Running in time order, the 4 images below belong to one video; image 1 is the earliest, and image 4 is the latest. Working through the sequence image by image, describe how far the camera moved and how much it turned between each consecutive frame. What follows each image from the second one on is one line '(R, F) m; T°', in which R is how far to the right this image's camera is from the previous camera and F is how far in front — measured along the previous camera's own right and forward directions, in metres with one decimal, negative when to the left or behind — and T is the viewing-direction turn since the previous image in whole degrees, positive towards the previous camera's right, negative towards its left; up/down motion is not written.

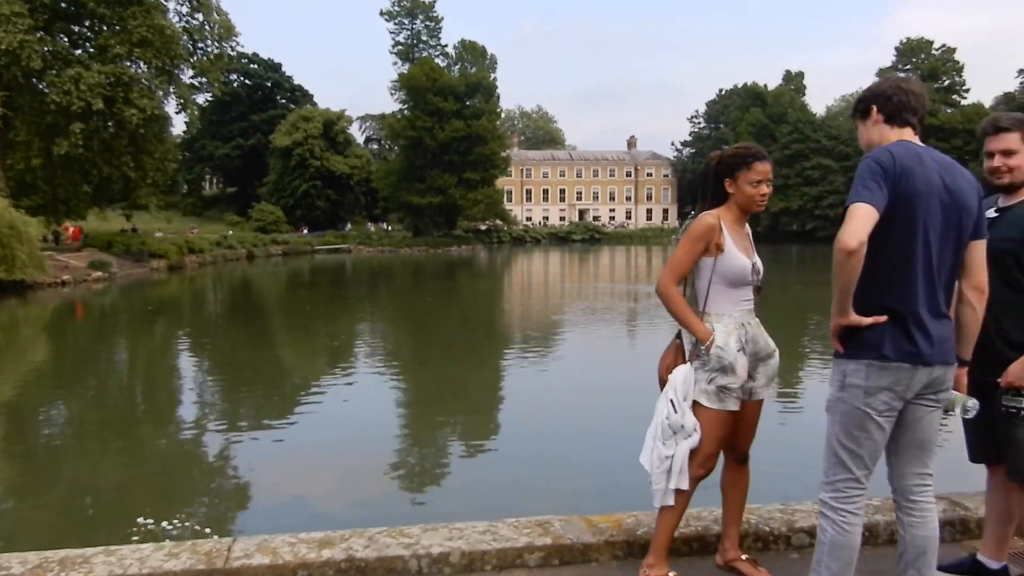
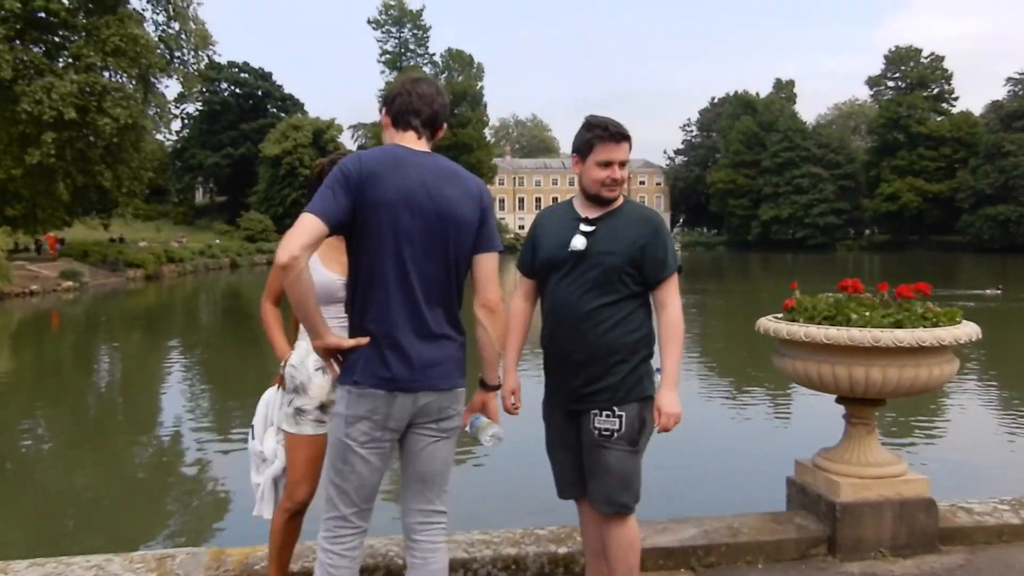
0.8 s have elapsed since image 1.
(+0.5, +0.1) m; 0°
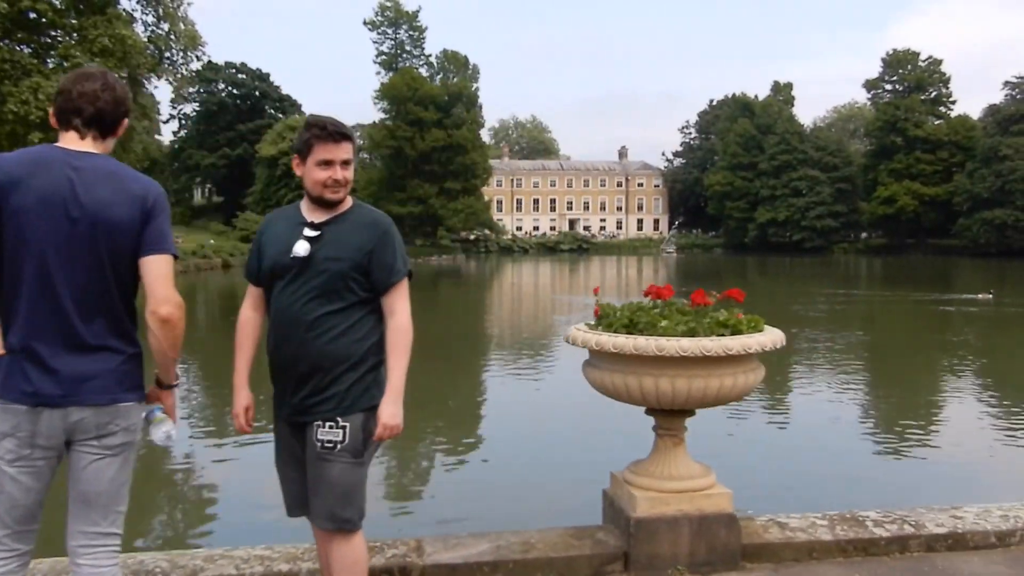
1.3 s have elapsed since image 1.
(+0.3, 0.0) m; 0°
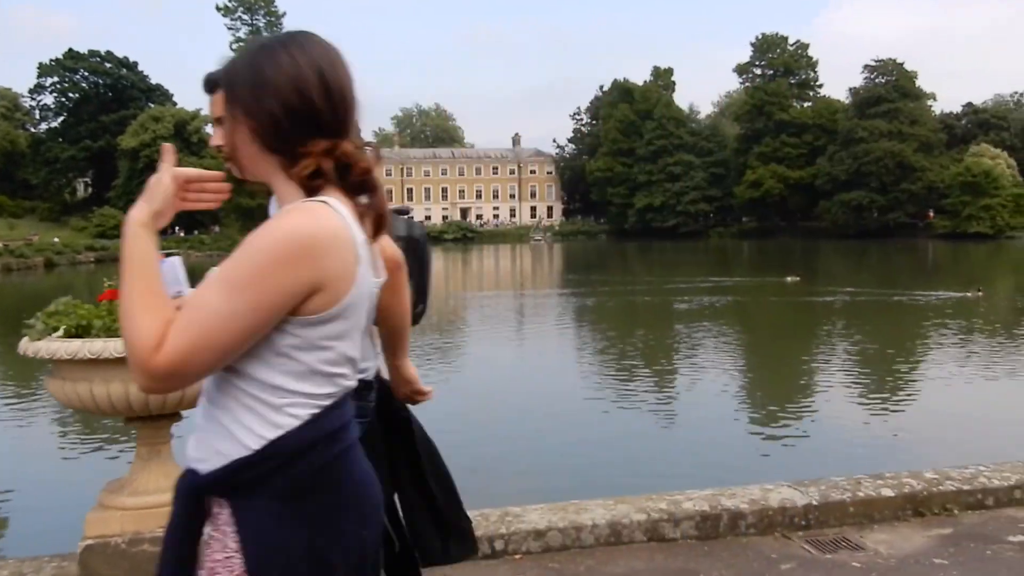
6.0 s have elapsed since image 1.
(+2.7, +0.4) m; +4°
